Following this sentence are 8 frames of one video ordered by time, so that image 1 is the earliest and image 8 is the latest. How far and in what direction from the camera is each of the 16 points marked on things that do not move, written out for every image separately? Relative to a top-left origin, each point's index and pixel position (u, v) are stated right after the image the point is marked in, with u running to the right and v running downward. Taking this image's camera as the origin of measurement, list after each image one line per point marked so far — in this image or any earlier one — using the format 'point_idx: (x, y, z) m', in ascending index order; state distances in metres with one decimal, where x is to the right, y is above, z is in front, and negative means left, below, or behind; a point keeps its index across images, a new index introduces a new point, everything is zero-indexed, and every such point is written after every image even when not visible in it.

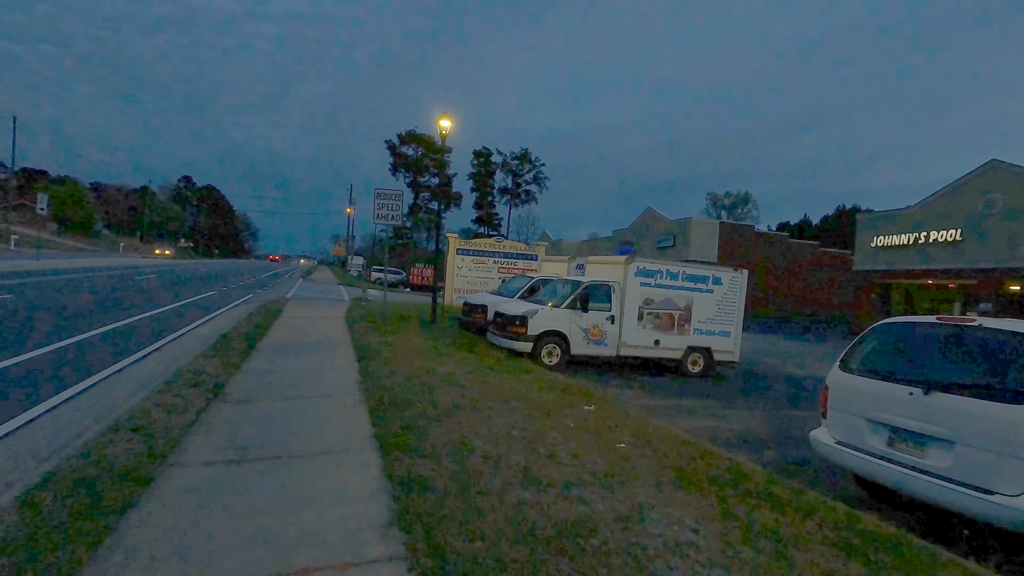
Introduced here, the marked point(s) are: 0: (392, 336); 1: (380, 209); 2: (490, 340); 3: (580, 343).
0: (-2.3, -0.9, +12.5) m
1: (-3.3, +2.0, +16.3) m
2: (-0.4, -1.2, +14.7) m
3: (+1.5, -1.2, +14.3) m
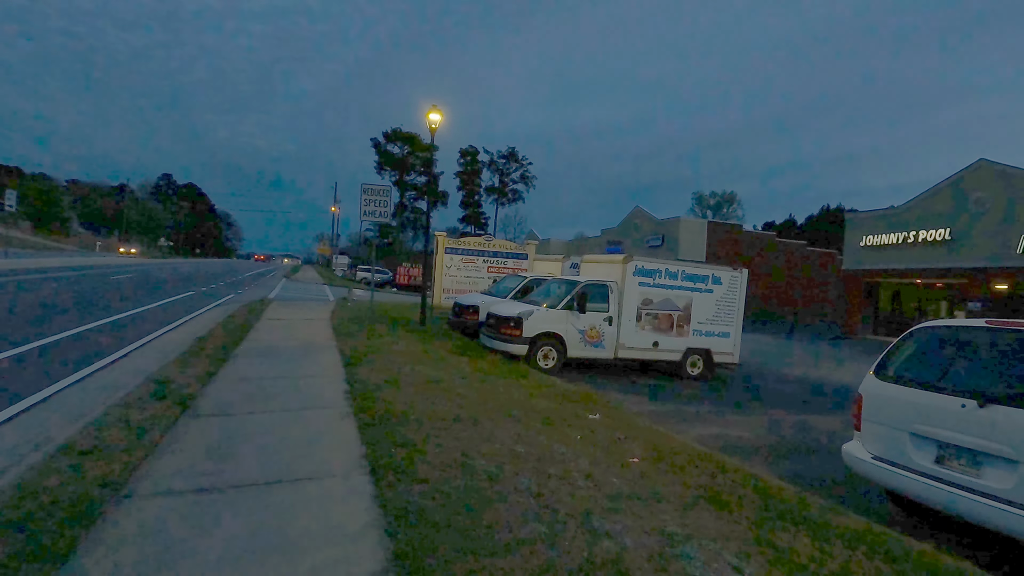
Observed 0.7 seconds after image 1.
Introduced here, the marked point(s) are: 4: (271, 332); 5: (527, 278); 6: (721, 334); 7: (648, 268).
0: (-2.4, -0.9, +11.9) m
1: (-3.4, +2.0, +15.6) m
2: (-0.6, -1.2, +14.1) m
3: (+1.3, -1.2, +13.7) m
4: (-4.3, -0.8, +11.7) m
5: (+0.4, +0.2, +16.6) m
6: (+4.9, -1.1, +15.4) m
7: (+2.9, +0.4, +14.4) m
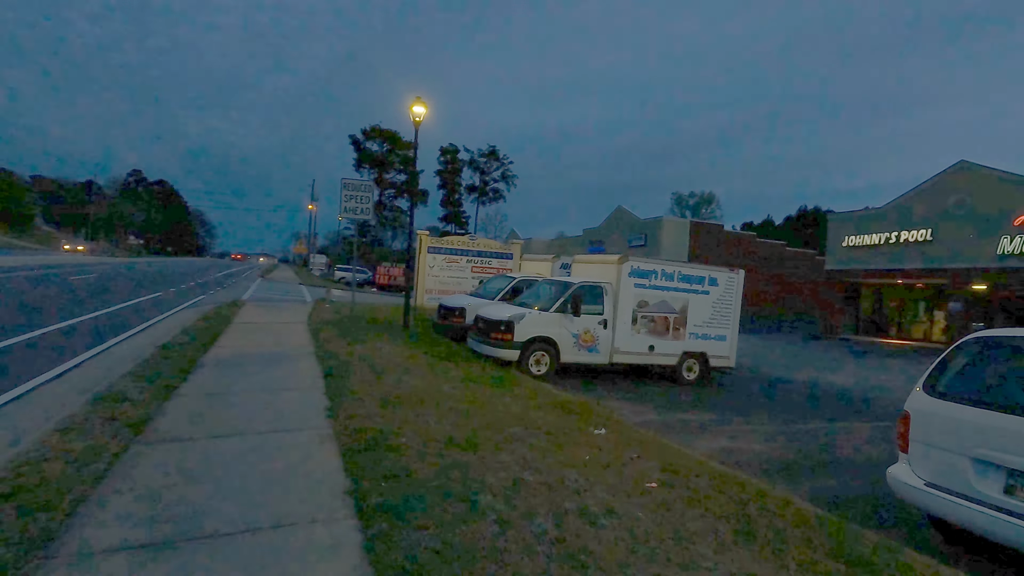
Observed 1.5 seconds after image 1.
0: (-2.6, -1.0, +11.0) m
1: (-3.7, +2.0, +14.7) m
2: (-0.8, -1.2, +13.3) m
3: (+1.1, -1.2, +13.0) m
4: (-4.4, -0.8, +10.9) m
5: (+0.1, +0.2, +15.9) m
6: (+4.6, -1.1, +14.8) m
7: (+2.7, +0.4, +13.7) m
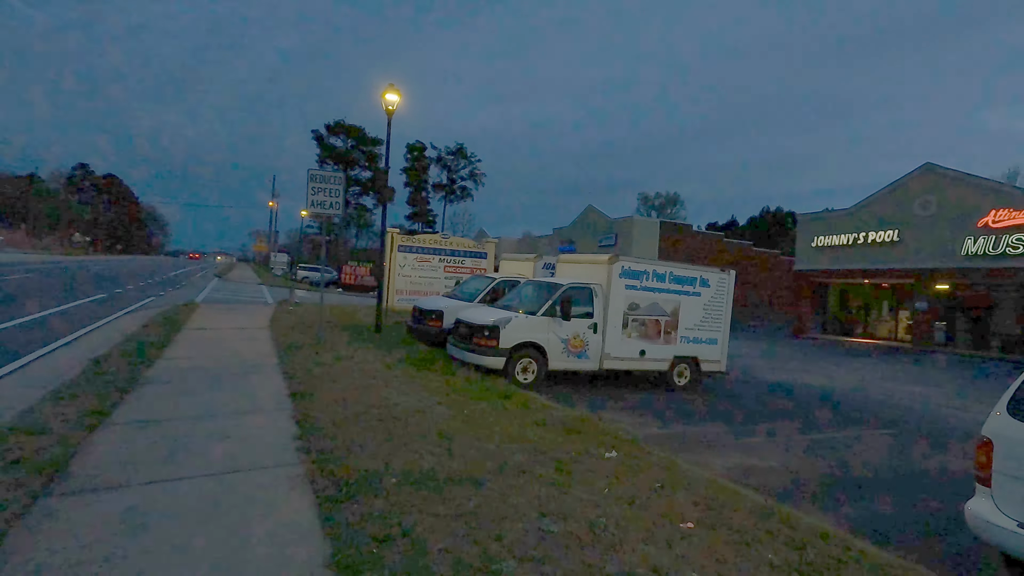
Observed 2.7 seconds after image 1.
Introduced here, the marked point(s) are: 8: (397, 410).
0: (-2.8, -1.0, +9.9) m
1: (-4.1, +1.9, +13.5) m
2: (-1.1, -1.2, +12.3) m
3: (+0.8, -1.3, +12.1) m
4: (-4.6, -0.9, +9.6) m
5: (-0.4, +0.1, +14.9) m
6: (+4.2, -1.1, +14.1) m
7: (+2.4, +0.4, +12.9) m
8: (-1.2, -1.3, +6.8) m
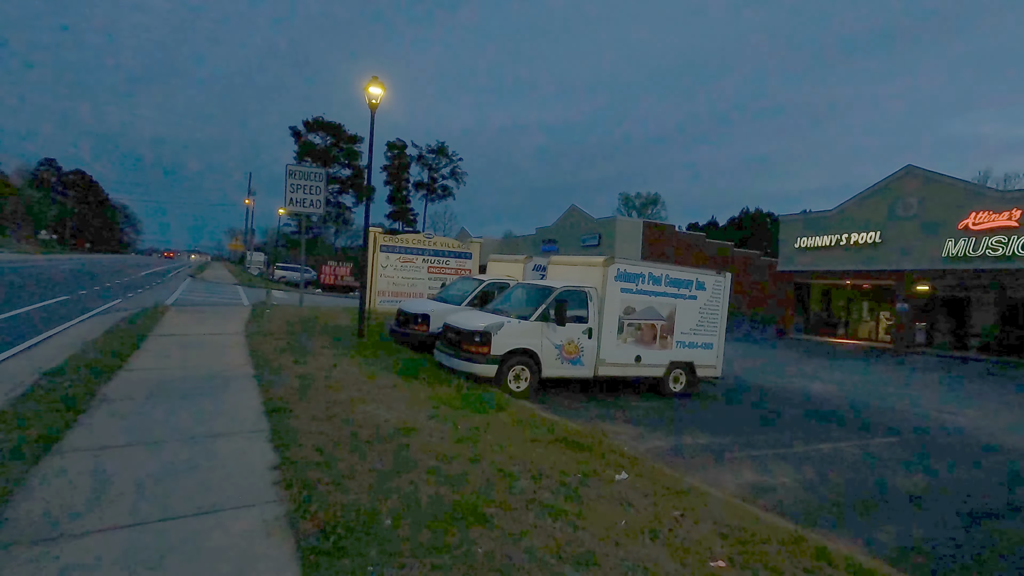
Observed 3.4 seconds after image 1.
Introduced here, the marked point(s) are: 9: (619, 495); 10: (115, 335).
0: (-2.8, -1.0, +9.2) m
1: (-4.3, +1.9, +12.8) m
2: (-1.3, -1.3, +11.6) m
3: (+0.7, -1.3, +11.5) m
4: (-4.7, -0.9, +8.9) m
5: (-0.6, +0.1, +14.3) m
6: (+4.0, -1.2, +13.6) m
7: (+2.2, +0.3, +12.4) m
8: (-1.2, -1.3, +6.2) m
9: (+0.9, -1.7, +5.5) m
10: (-6.4, -0.7, +10.6) m
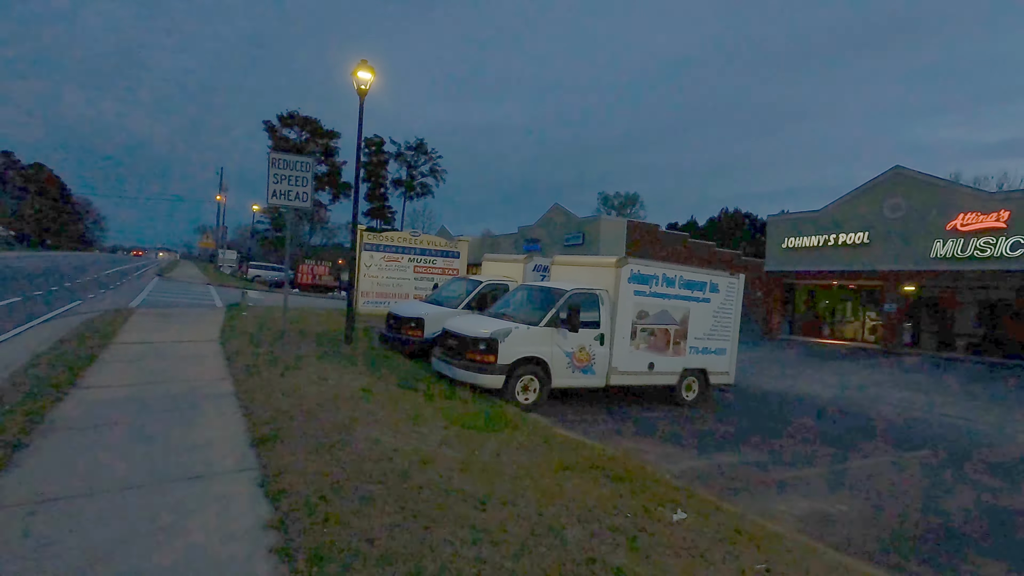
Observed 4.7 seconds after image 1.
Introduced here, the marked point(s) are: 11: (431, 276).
0: (-2.7, -1.1, +8.1) m
1: (-4.2, +1.9, +11.6) m
2: (-1.2, -1.3, +10.6) m
3: (+0.8, -1.4, +10.5) m
4: (-4.5, -0.9, +7.7) m
5: (-0.6, +0.1, +13.3) m
6: (+4.0, -1.2, +12.8) m
7: (+2.3, +0.3, +11.4) m
8: (-0.9, -1.4, +5.1) m
9: (+1.2, -1.8, +4.6) m
10: (-6.2, -0.8, +9.4) m
11: (-2.3, +0.3, +19.3) m
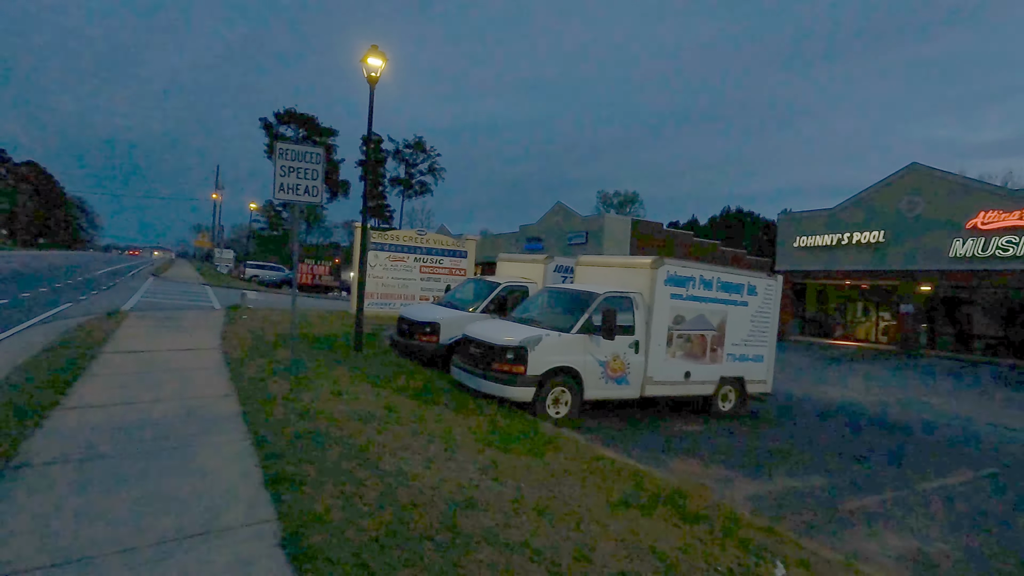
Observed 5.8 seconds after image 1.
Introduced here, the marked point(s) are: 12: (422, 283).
0: (-2.2, -1.1, +7.2) m
1: (-3.8, +1.8, +10.7) m
2: (-0.7, -1.3, +9.7) m
3: (+1.2, -1.4, +9.6) m
4: (-4.0, -1.0, +6.8) m
5: (-0.2, 0.0, +12.4) m
6: (+4.4, -1.3, +11.9) m
7: (+2.7, +0.2, +10.6) m
8: (-0.4, -1.4, +4.2) m
9: (+1.7, -1.8, +3.7) m
10: (-5.8, -0.8, +8.5) m
11: (-2.0, +0.3, +18.4) m
12: (-2.3, +0.1, +18.0) m
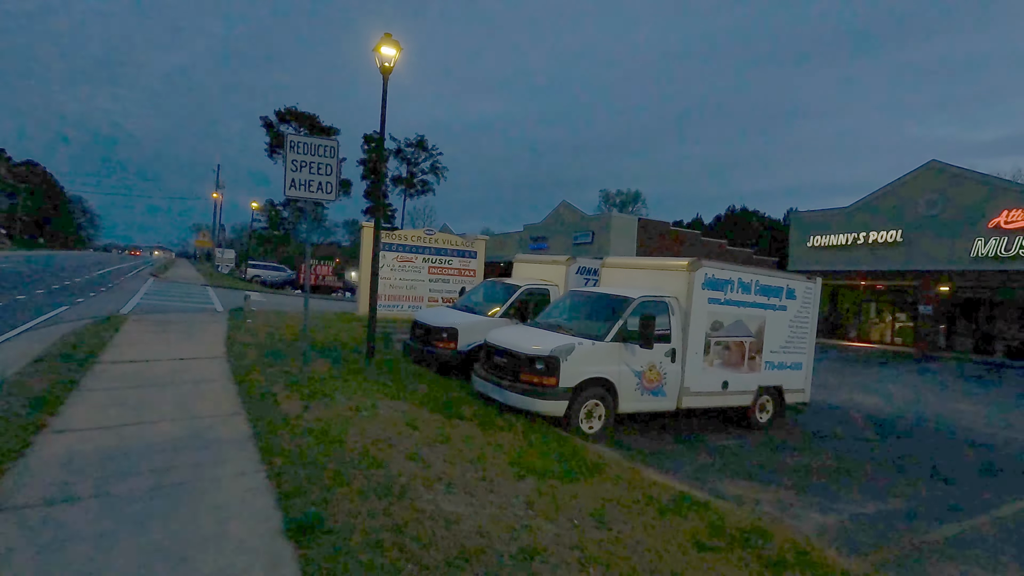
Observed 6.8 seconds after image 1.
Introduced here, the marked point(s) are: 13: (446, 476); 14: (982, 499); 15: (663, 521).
0: (-1.8, -1.2, +6.5) m
1: (-3.4, +1.8, +10.0) m
2: (-0.4, -1.4, +9.0) m
3: (+1.6, -1.5, +8.9) m
4: (-3.6, -1.1, +6.1) m
5: (+0.2, 0.0, +11.6) m
6: (+4.8, -1.3, +11.2) m
7: (+3.1, +0.2, +9.8) m
8: (0.0, -1.5, +3.5) m
9: (+2.1, -1.9, +3.0) m
10: (-5.4, -0.9, +7.7) m
11: (-1.6, +0.3, +17.7) m
12: (-1.9, +0.1, +17.3) m
13: (-0.4, -1.4, +5.0) m
14: (+5.4, -2.5, +7.4) m
15: (+1.3, -1.8, +4.9) m
